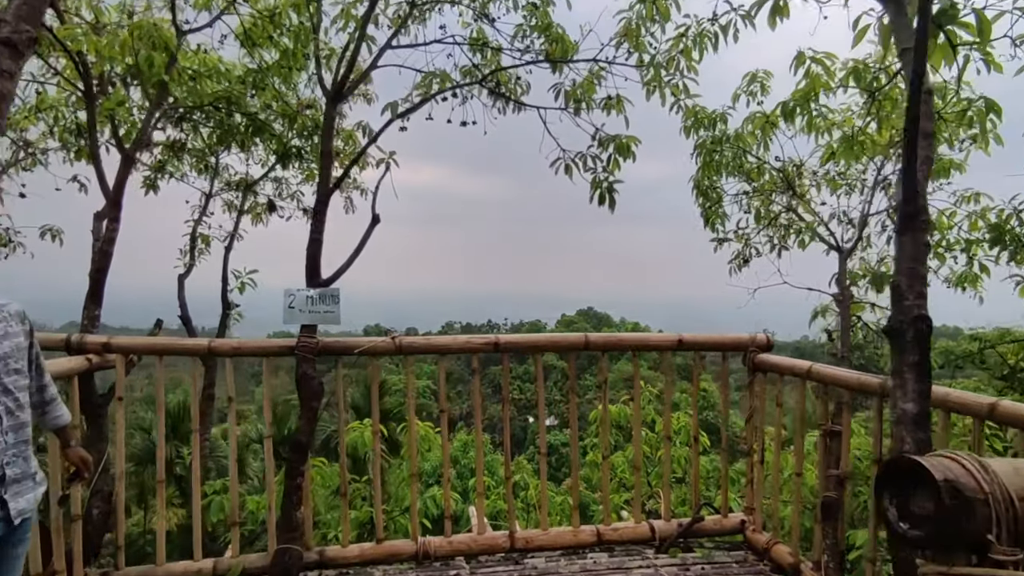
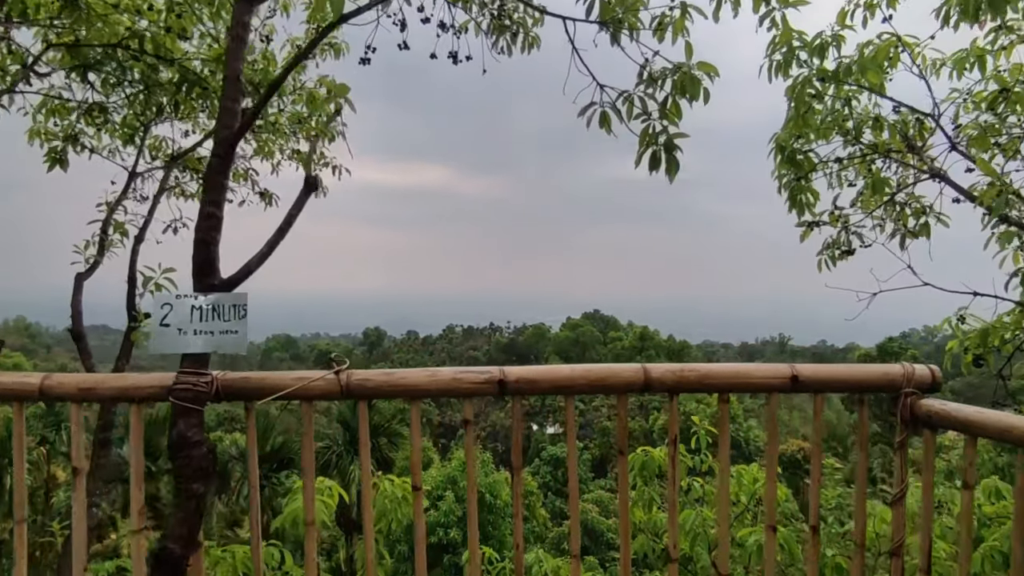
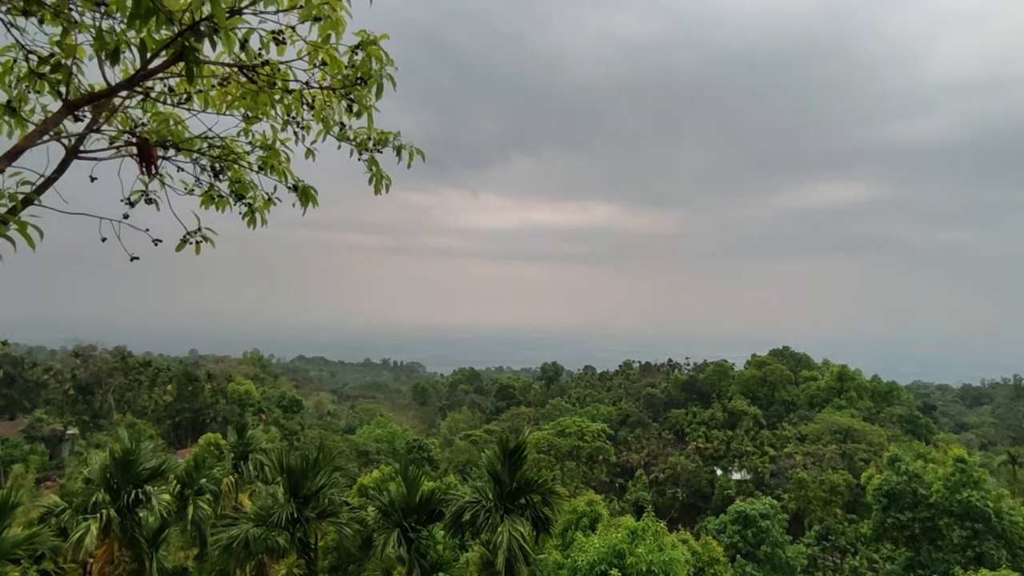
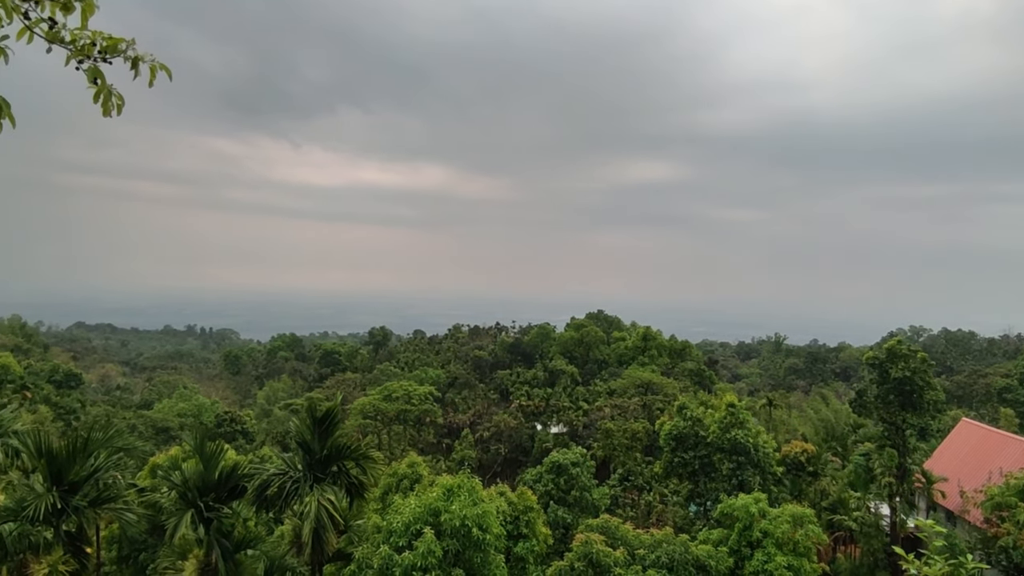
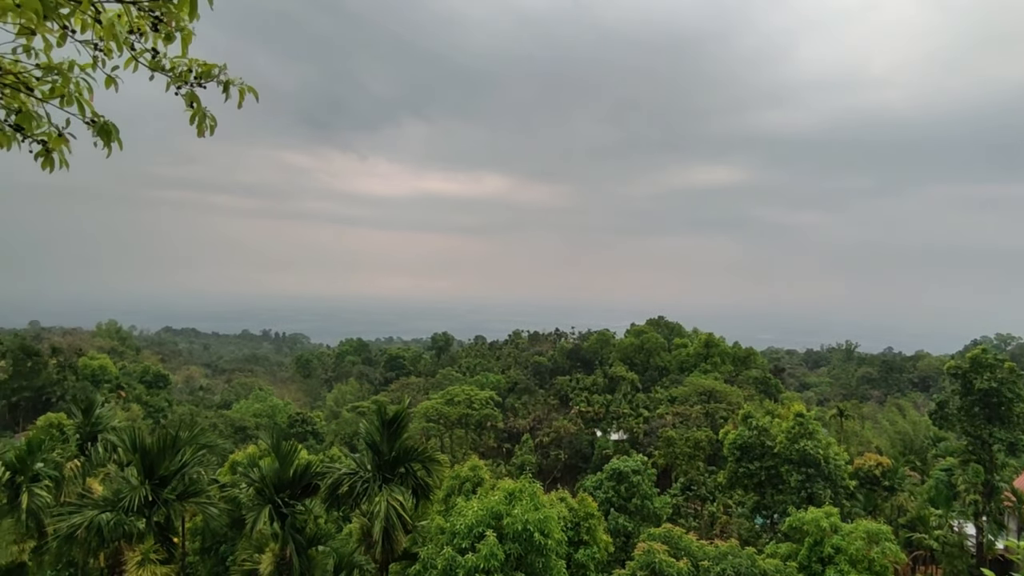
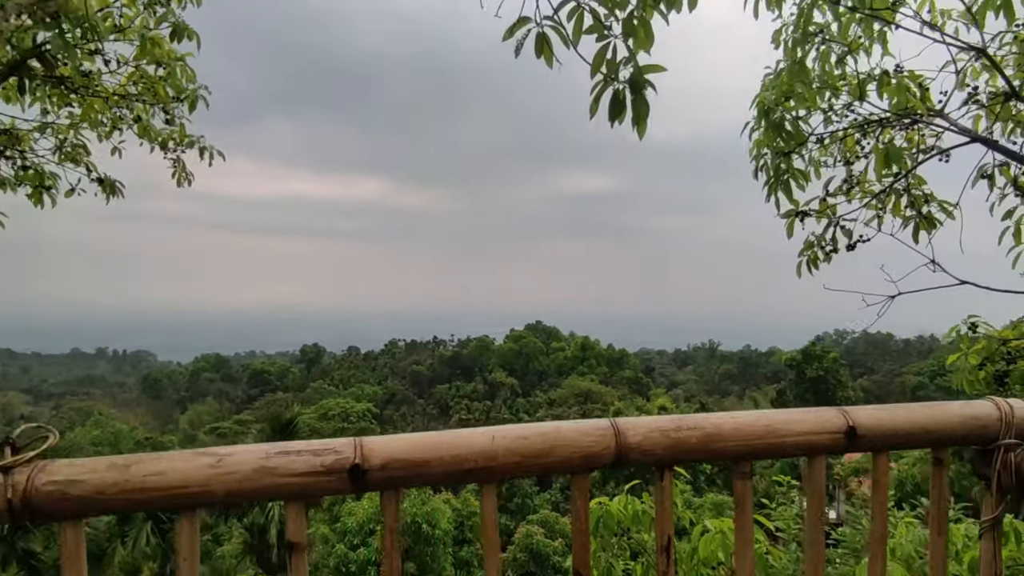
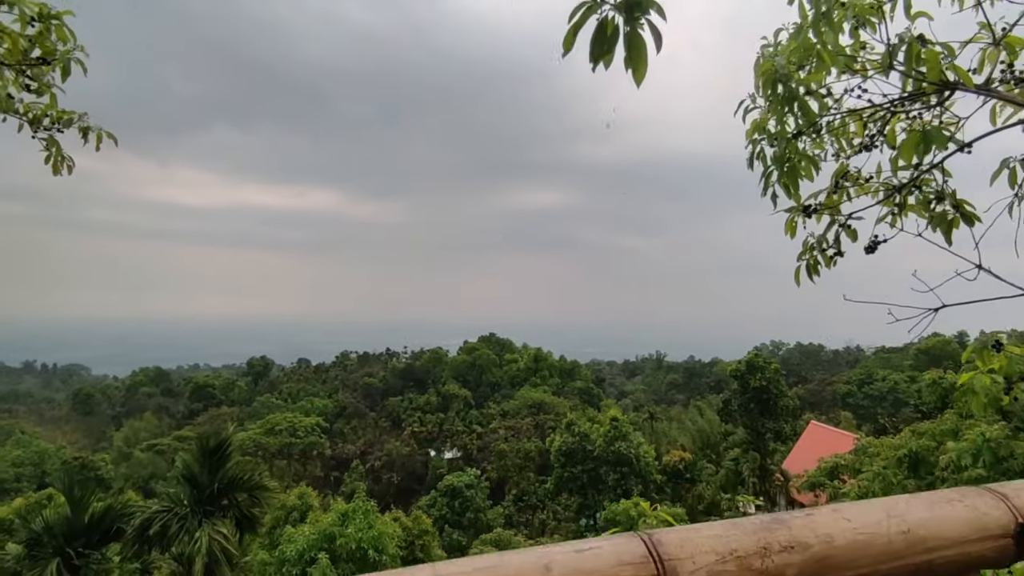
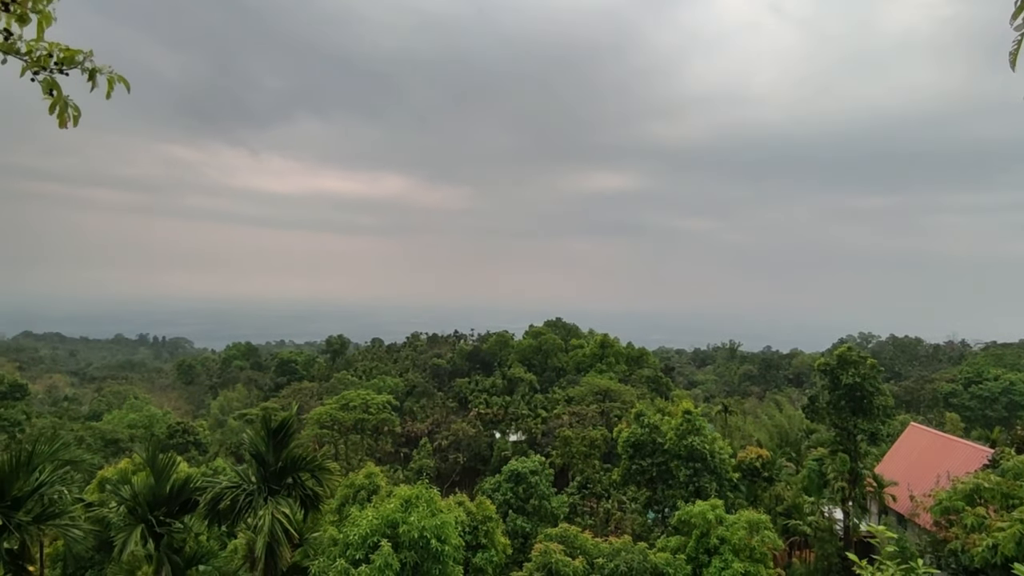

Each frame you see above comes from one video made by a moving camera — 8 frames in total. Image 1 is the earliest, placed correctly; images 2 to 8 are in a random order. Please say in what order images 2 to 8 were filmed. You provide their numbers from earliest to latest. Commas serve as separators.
2, 6, 7, 8, 4, 5, 3
